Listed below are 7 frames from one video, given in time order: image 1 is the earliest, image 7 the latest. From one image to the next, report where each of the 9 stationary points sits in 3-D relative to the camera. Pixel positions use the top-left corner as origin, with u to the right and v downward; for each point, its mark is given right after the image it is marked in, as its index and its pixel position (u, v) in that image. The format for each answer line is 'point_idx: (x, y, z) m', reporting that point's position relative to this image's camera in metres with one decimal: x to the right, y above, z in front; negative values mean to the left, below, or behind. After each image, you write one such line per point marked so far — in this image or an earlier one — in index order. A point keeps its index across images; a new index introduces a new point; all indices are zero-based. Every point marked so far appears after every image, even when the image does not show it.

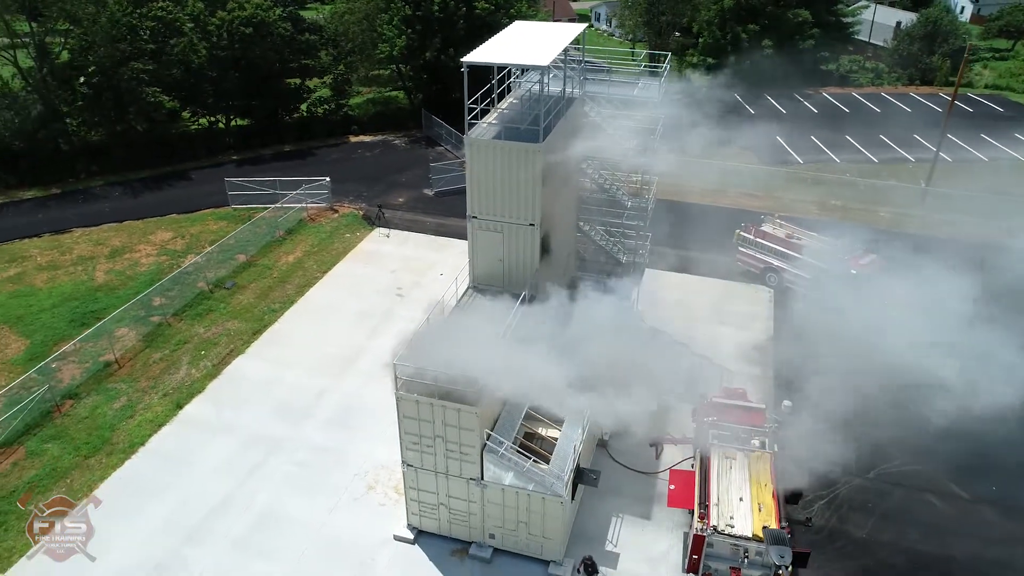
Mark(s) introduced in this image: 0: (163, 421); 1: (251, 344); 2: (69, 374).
0: (-7.5, -2.9, +16.6) m
1: (-6.5, -1.4, +19.2) m
2: (-10.2, -2.0, +17.7) m
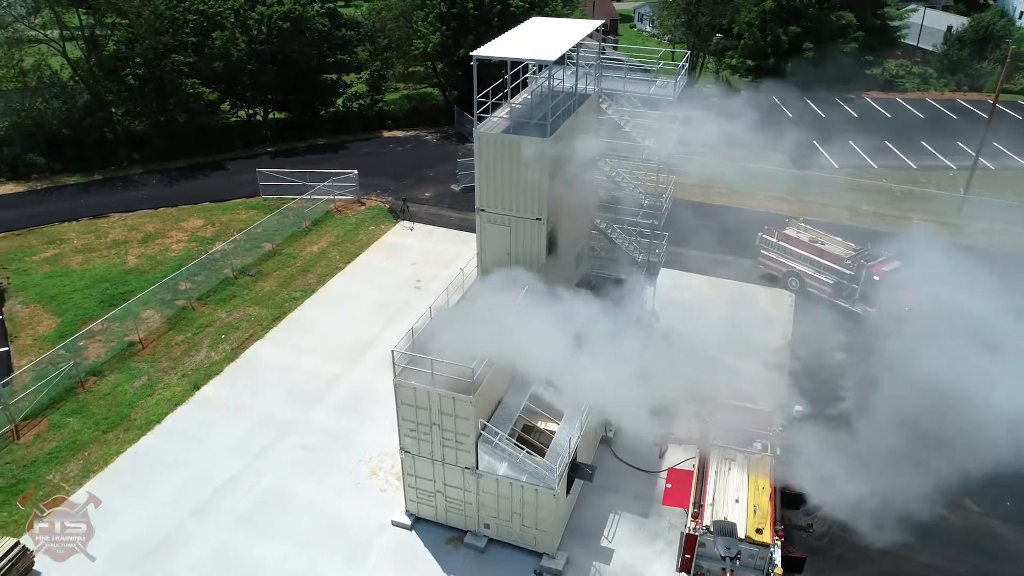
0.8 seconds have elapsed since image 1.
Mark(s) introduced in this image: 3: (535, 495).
0: (-7.4, -2.5, +17.2) m
1: (-6.2, -1.1, +19.7) m
2: (-10.0, -1.5, +18.3) m
3: (+0.4, -3.5, +12.8) m
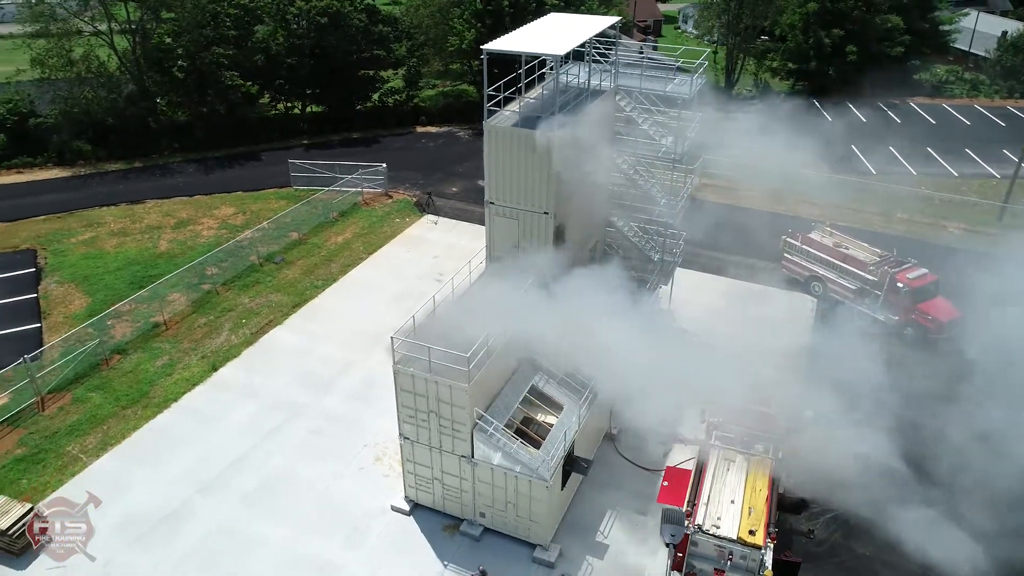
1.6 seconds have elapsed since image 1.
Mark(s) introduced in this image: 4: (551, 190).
0: (-7.2, -2.1, +17.7) m
1: (-5.8, -0.7, +20.1) m
2: (-9.7, -1.1, +19.0) m
3: (+0.3, -3.3, +12.9) m
4: (+0.7, +1.9, +14.8) m
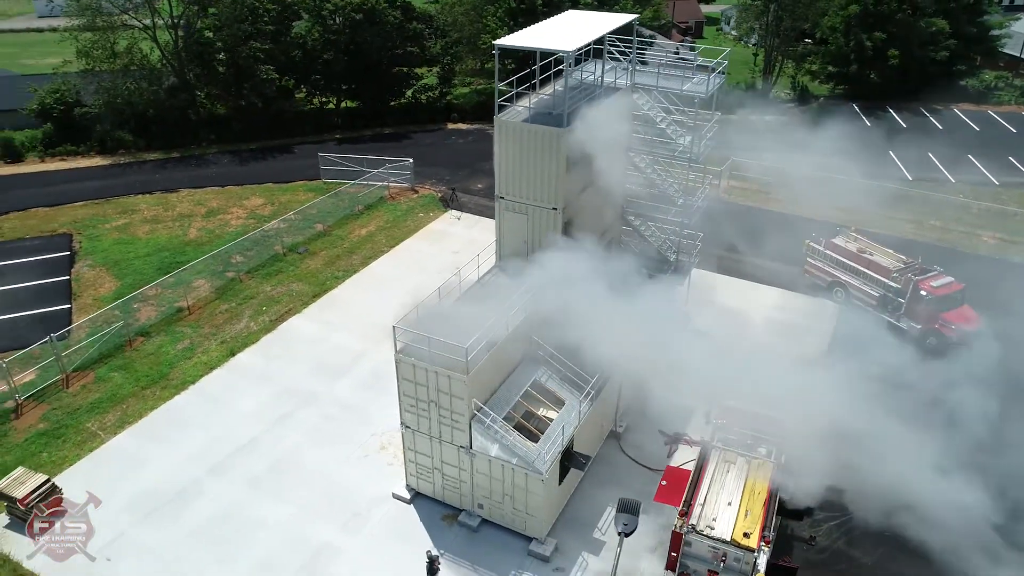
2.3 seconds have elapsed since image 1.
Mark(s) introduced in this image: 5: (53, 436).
0: (-7.0, -1.8, +18.1) m
1: (-5.4, -0.5, +20.5) m
2: (-9.3, -0.7, +19.6) m
3: (+0.2, -3.2, +13.0) m
4: (+0.9, +2.0, +14.9) m
5: (-9.5, -3.0, +15.9) m
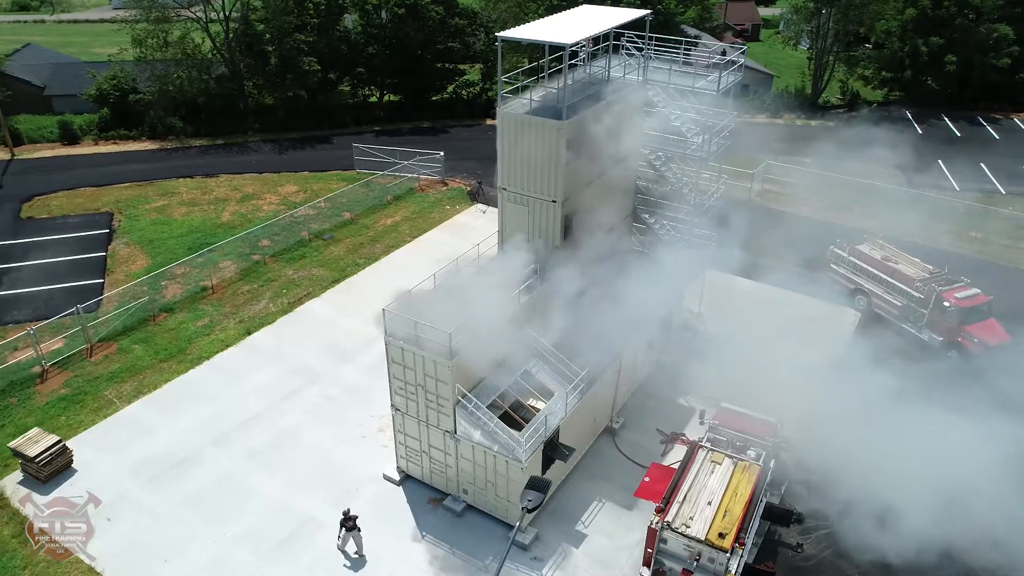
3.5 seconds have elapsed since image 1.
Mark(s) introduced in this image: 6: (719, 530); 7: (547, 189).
0: (-6.8, -1.3, +18.8) m
1: (-5.0, -0.1, +21.0) m
2: (-9.0, -0.1, +20.4) m
3: (-0.1, -3.1, +13.1) m
4: (+0.9, +2.1, +14.9) m
5: (-9.5, -2.5, +16.7) m
6: (+3.3, -3.8, +12.1) m
7: (+0.7, +1.9, +15.2) m
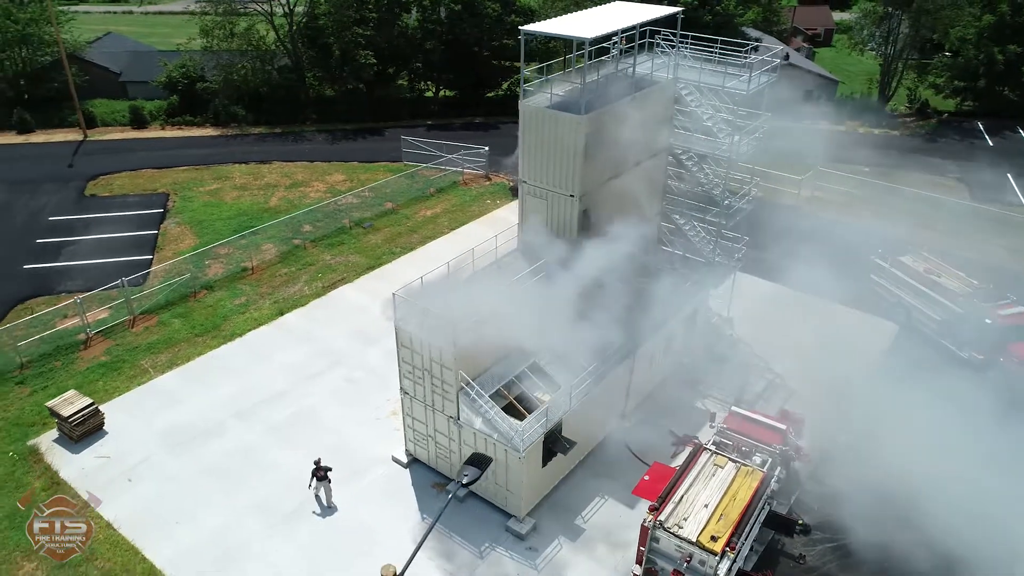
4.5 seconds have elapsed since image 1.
0: (-6.3, -0.9, +19.5) m
1: (-4.2, +0.3, +21.5) m
2: (-8.2, +0.5, +21.3) m
3: (-0.1, -2.9, +13.2) m
4: (+1.3, +2.2, +15.0) m
5: (-9.2, -1.8, +17.6) m
6: (+3.1, -3.8, +12.0) m
7: (+1.1, +2.1, +15.2) m
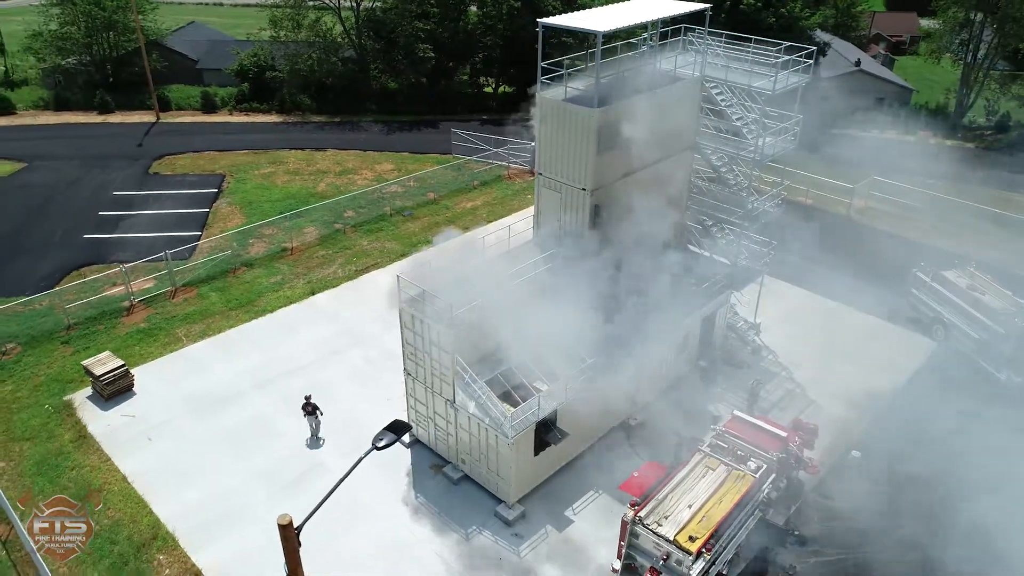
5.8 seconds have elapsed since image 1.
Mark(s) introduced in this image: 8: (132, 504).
0: (-5.7, -0.3, +20.2) m
1: (-3.4, +0.7, +22.0) m
2: (-7.4, +1.1, +22.2) m
3: (-0.3, -2.7, +13.4) m
4: (+1.6, +2.3, +15.0) m
5: (-8.8, -1.1, +18.6) m
6: (+2.7, -3.8, +11.8) m
7: (+1.4, +2.2, +15.3) m
8: (-6.9, -3.9, +14.0) m
